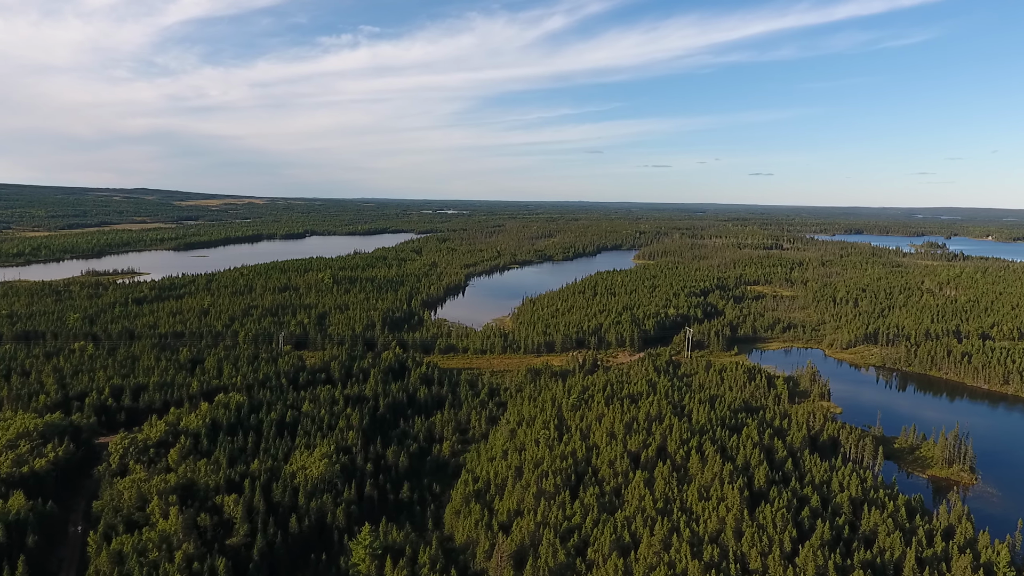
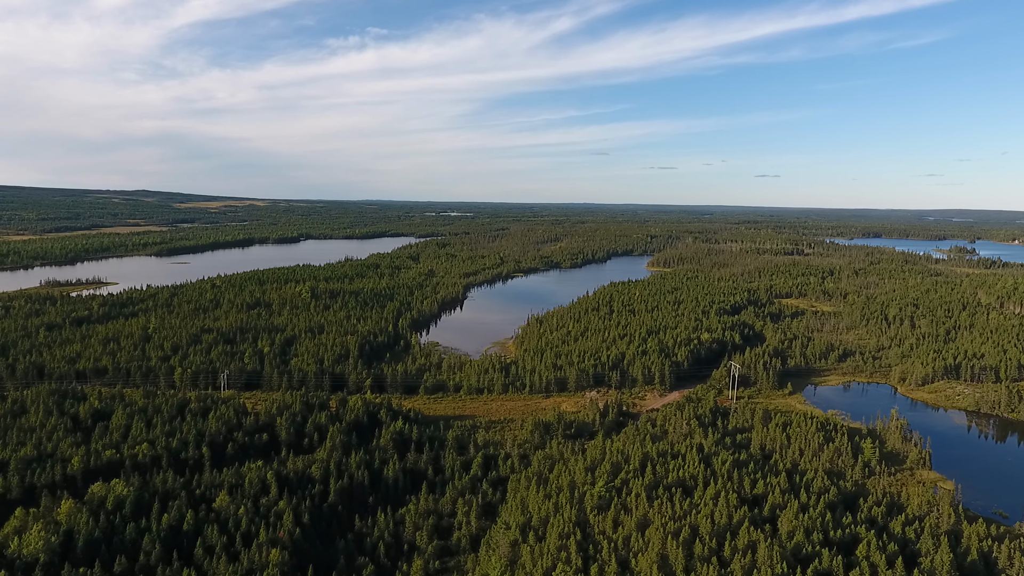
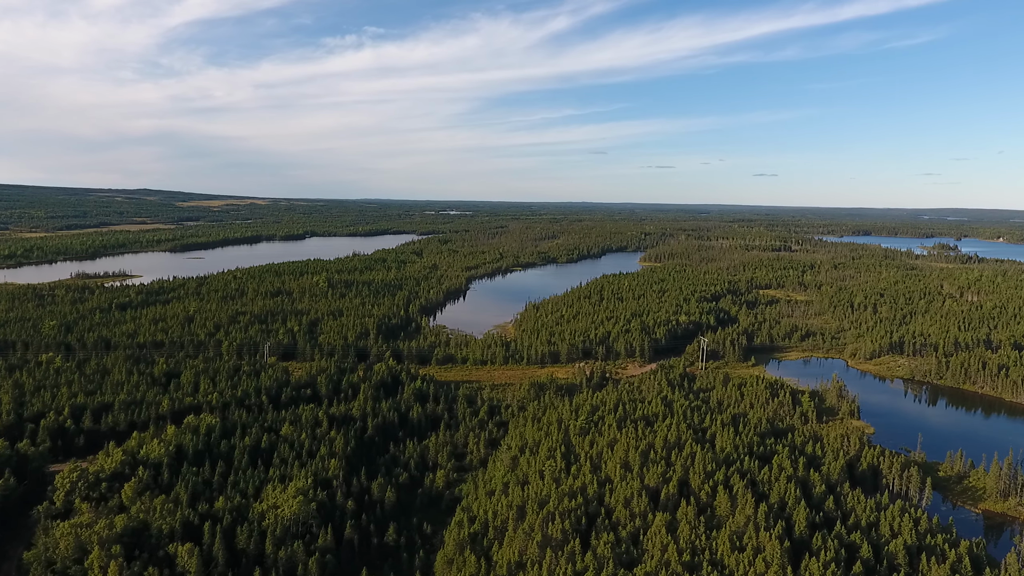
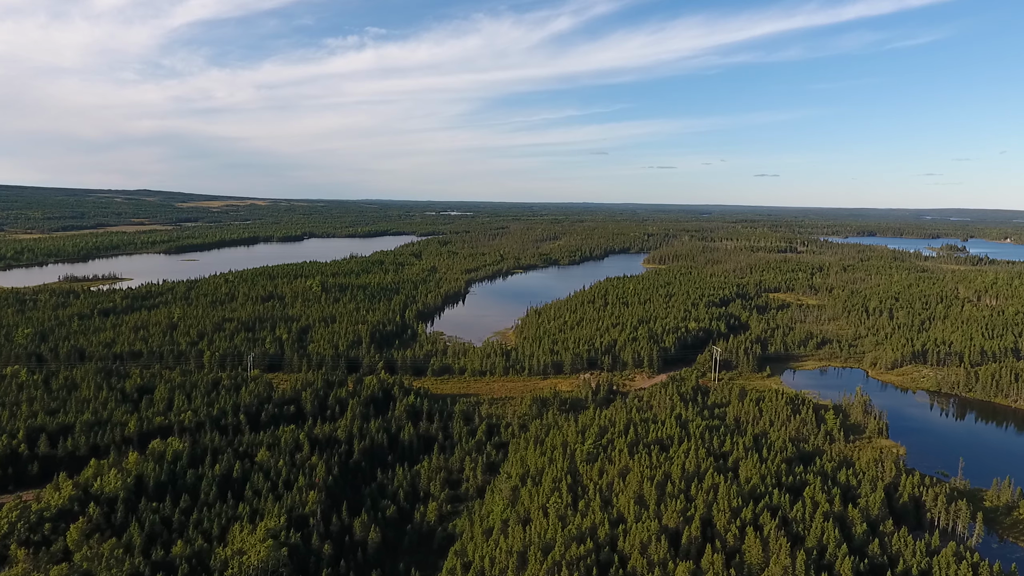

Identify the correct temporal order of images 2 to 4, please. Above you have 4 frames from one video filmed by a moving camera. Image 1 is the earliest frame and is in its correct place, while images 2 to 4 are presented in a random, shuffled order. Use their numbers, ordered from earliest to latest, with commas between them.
3, 4, 2
